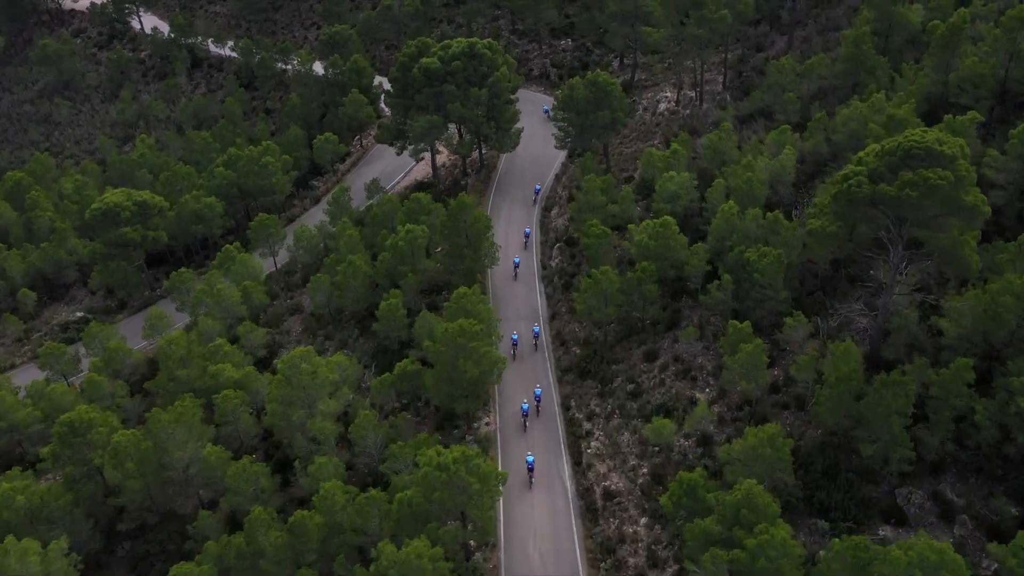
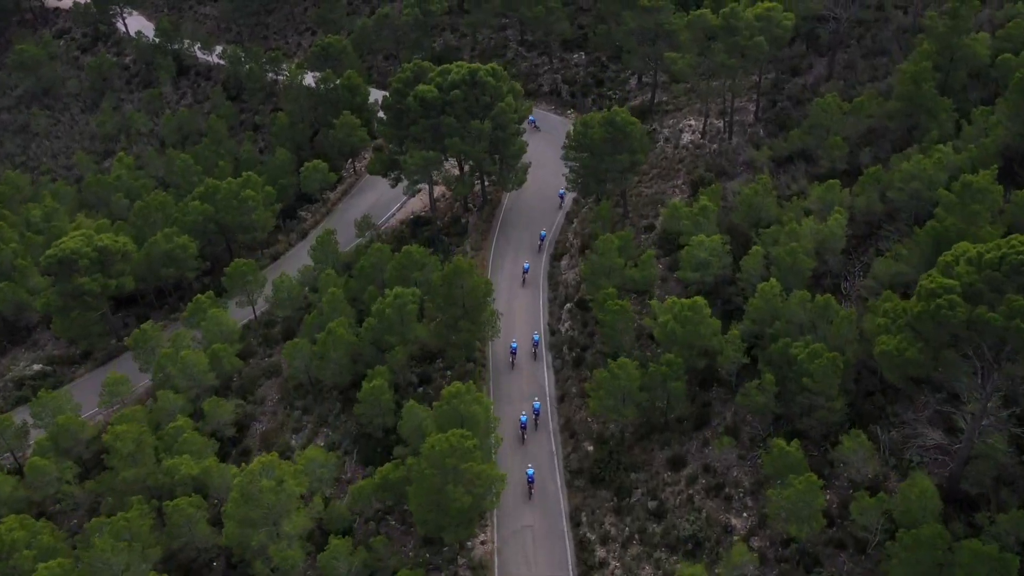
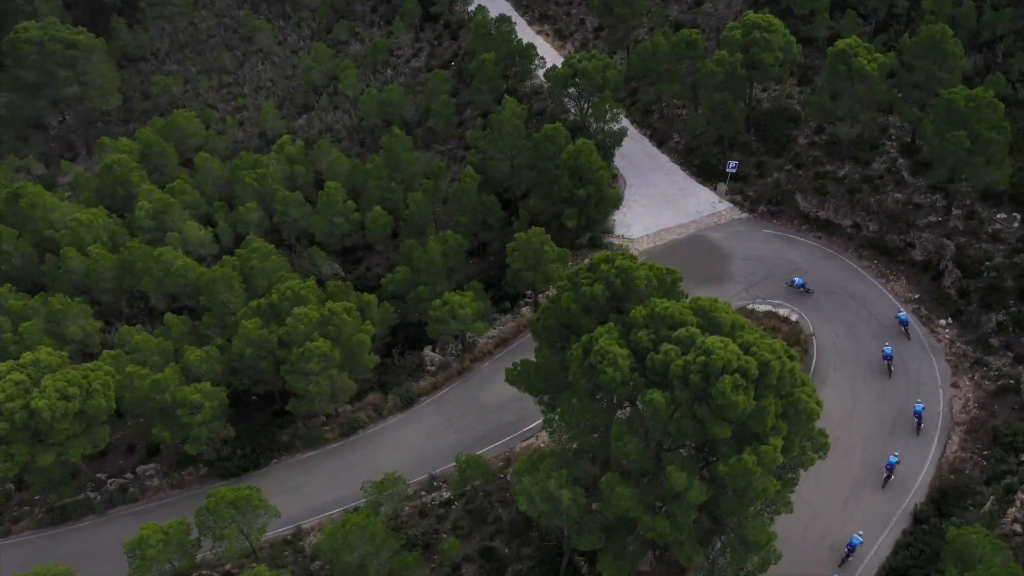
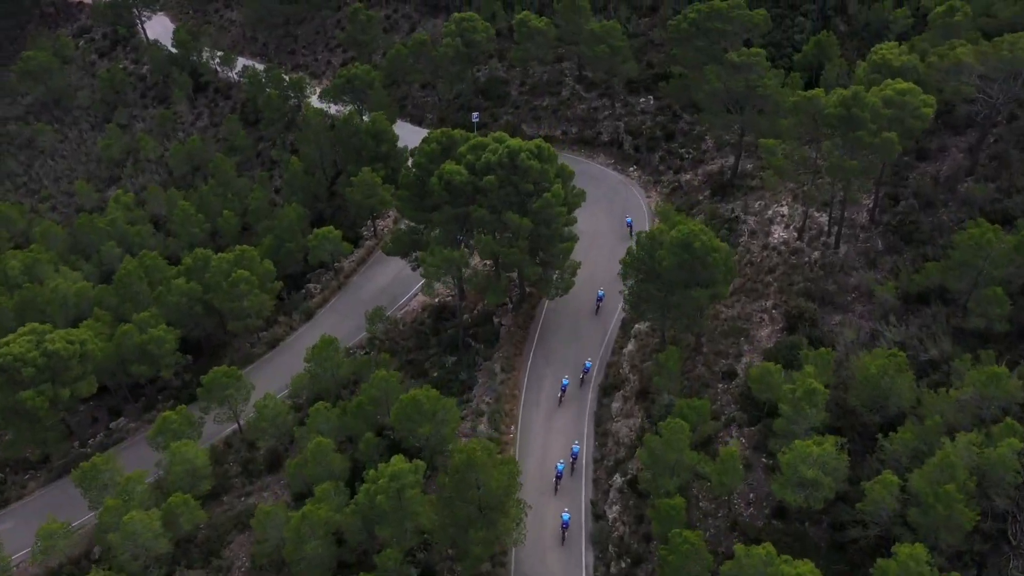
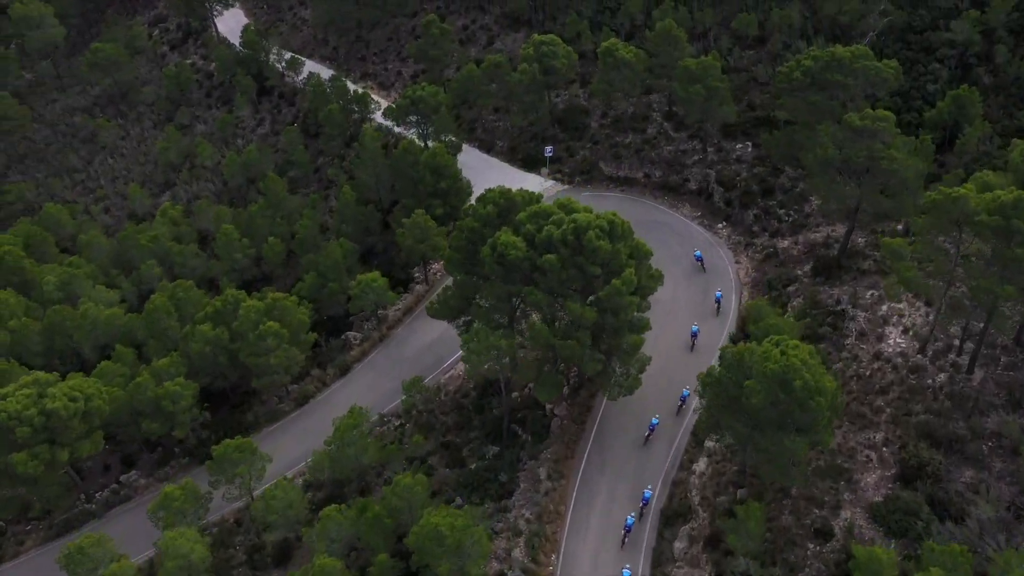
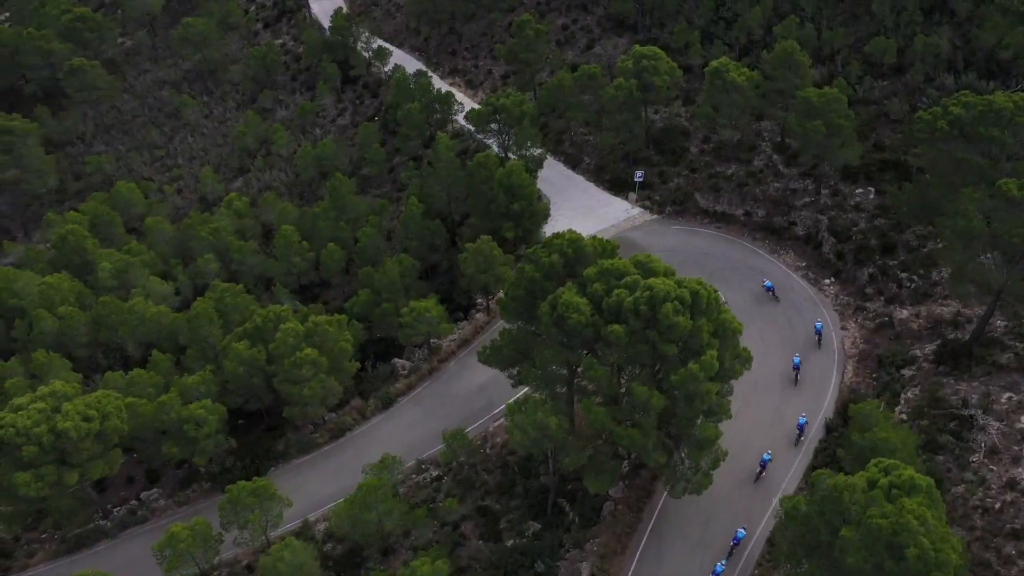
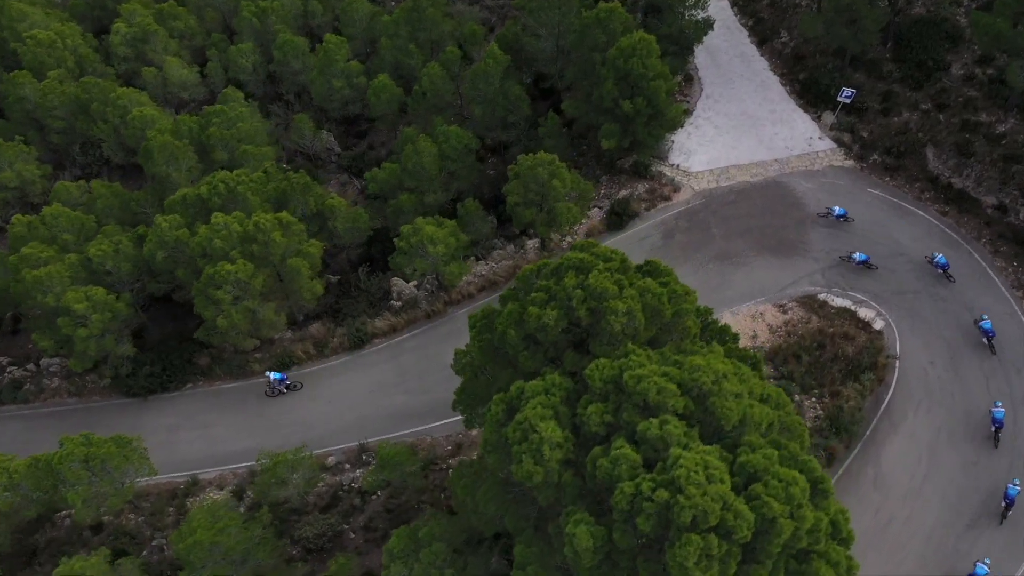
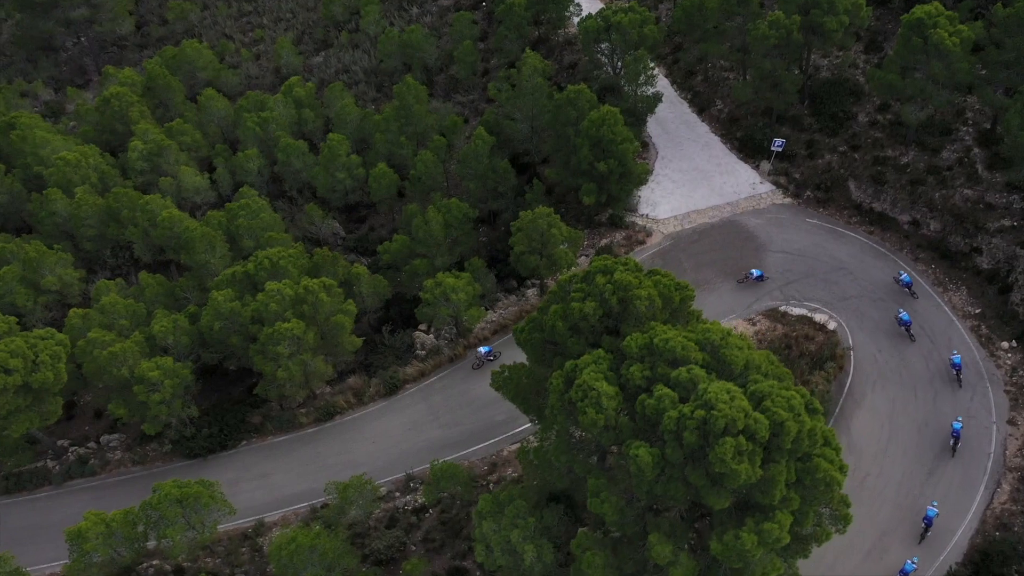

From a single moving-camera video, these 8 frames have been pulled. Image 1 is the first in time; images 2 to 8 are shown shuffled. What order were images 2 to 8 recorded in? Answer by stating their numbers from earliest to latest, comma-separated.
2, 4, 5, 6, 3, 8, 7
